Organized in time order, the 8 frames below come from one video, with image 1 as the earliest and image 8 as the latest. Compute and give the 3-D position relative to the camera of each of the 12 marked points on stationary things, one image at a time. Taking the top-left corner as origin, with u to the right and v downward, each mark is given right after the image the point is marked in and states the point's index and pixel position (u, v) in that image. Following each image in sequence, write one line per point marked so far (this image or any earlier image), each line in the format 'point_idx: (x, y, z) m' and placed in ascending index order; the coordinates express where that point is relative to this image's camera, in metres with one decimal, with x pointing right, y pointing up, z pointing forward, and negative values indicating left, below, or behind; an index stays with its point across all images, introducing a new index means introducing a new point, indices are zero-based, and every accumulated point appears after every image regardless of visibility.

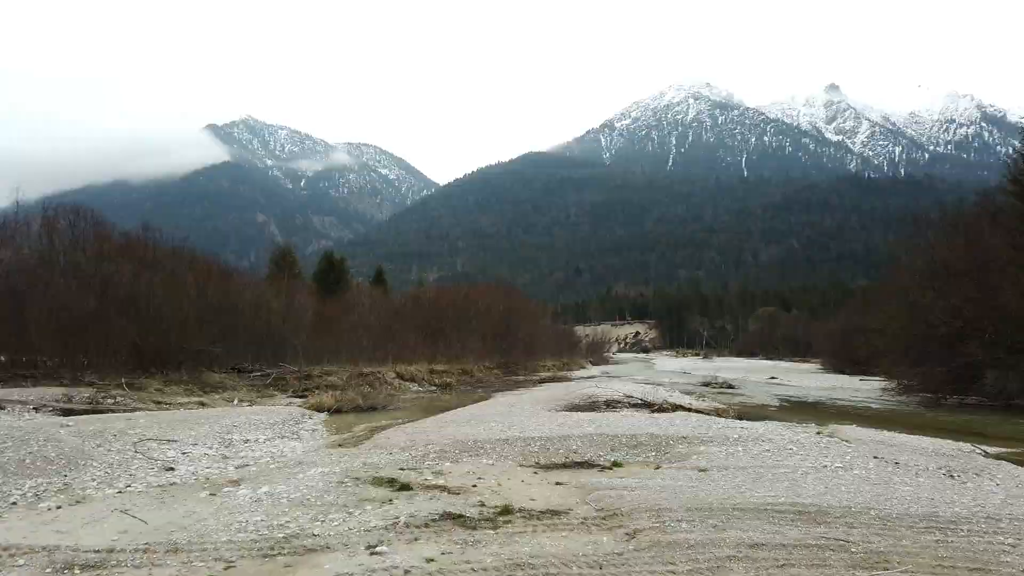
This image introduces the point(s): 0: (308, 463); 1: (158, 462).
0: (-3.8, -3.3, +10.6) m
1: (-6.4, -3.2, +10.3) m
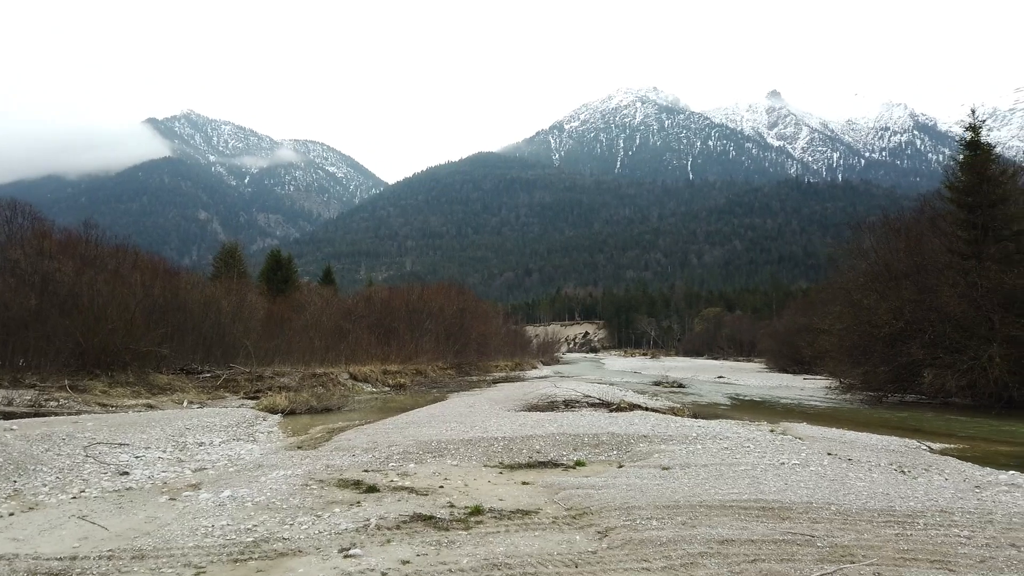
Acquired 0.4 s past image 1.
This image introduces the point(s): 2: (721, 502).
0: (-4.4, -3.3, +10.5) m
1: (-7.0, -3.1, +9.9) m
2: (+2.9, -2.9, +7.5) m
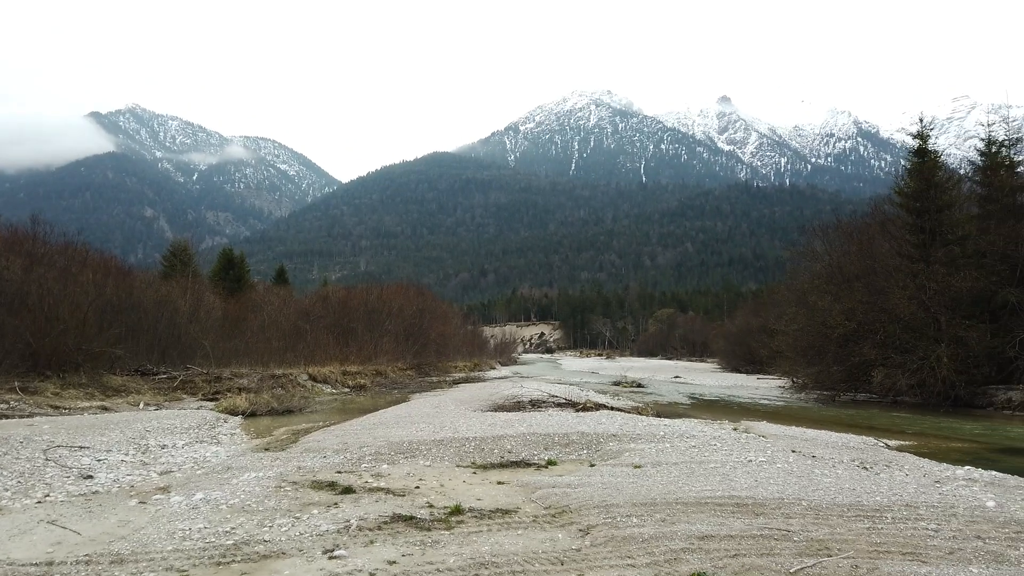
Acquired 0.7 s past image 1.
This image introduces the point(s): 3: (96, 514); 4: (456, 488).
0: (-4.9, -3.3, +10.3) m
1: (-7.4, -3.1, +9.6) m
2: (+2.6, -2.9, +7.8) m
3: (-5.2, -2.8, +7.0) m
4: (-0.9, -3.2, +9.1) m
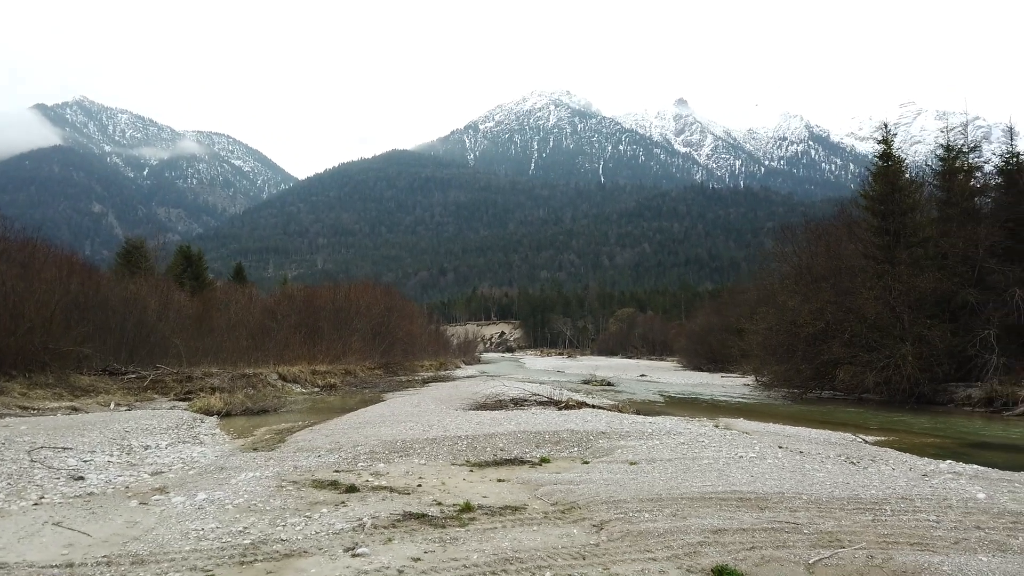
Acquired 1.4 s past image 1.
0: (-4.9, -3.2, +10.1) m
1: (-7.4, -3.0, +9.3) m
2: (+2.7, -2.9, +8.1) m
3: (-5.0, -2.8, +6.9) m
4: (-0.9, -3.2, +9.1) m
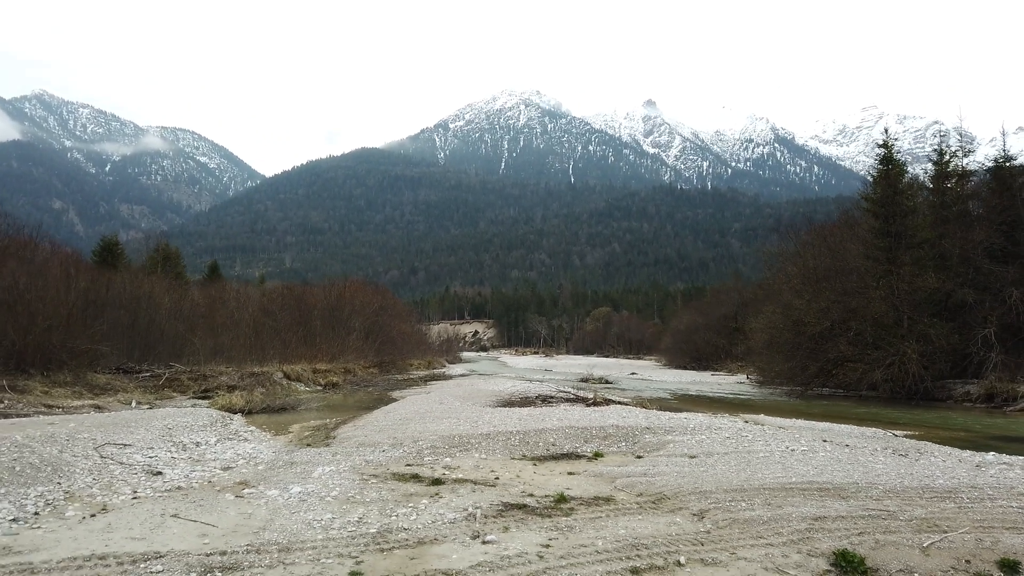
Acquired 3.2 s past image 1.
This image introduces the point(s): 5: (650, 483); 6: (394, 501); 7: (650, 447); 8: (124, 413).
0: (-3.7, -3.2, +10.3) m
1: (-6.2, -3.0, +9.4) m
2: (+3.9, -2.9, +8.3) m
3: (-3.7, -2.7, +7.0) m
4: (+0.3, -3.1, +9.3) m
5: (+2.1, -3.0, +8.7) m
6: (-1.6, -2.8, +7.5) m
7: (+3.1, -3.5, +12.5) m
8: (-11.6, -3.7, +17.0) m
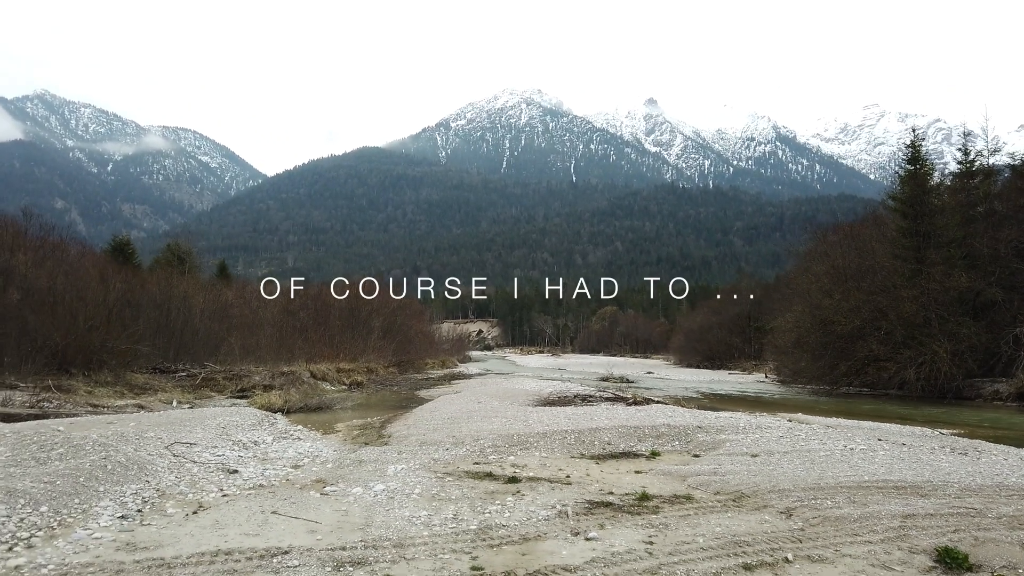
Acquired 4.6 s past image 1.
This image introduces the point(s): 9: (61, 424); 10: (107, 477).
0: (-2.6, -3.2, +10.5) m
1: (-5.0, -3.1, +9.7) m
2: (+5.0, -2.9, +8.3) m
3: (-2.7, -2.8, +7.2) m
4: (+1.5, -3.1, +9.4) m
5: (+3.2, -3.0, +8.8) m
6: (-0.5, -2.8, +7.7) m
7: (+4.3, -3.5, +12.5) m
8: (-10.2, -3.8, +17.4) m
9: (-9.8, -3.0, +12.2) m
10: (-5.6, -2.7, +7.8) m
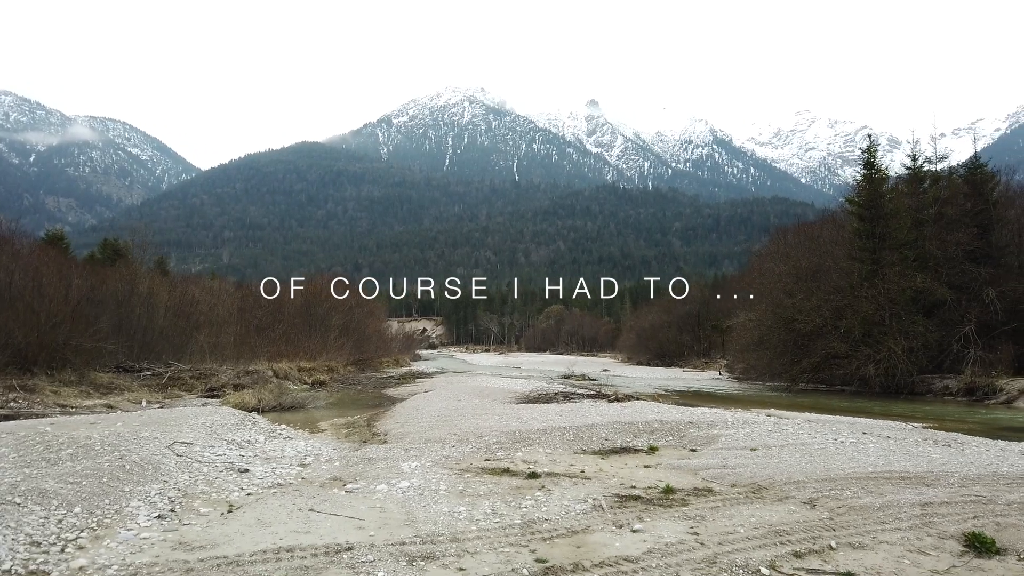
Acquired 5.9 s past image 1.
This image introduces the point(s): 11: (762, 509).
0: (-2.4, -3.1, +10.4) m
1: (-4.8, -3.0, +9.4) m
2: (+5.4, -2.9, +8.7) m
3: (-2.2, -2.7, +7.1) m
4: (+1.8, -3.1, +9.6) m
5: (+3.5, -3.0, +9.1) m
6: (-0.1, -2.8, +7.7) m
7: (+4.3, -3.5, +12.9) m
8: (-10.5, -3.7, +16.8) m
9: (-9.7, -2.8, +11.6) m
10: (-5.2, -2.6, +7.6) m
11: (+3.0, -2.7, +7.0) m
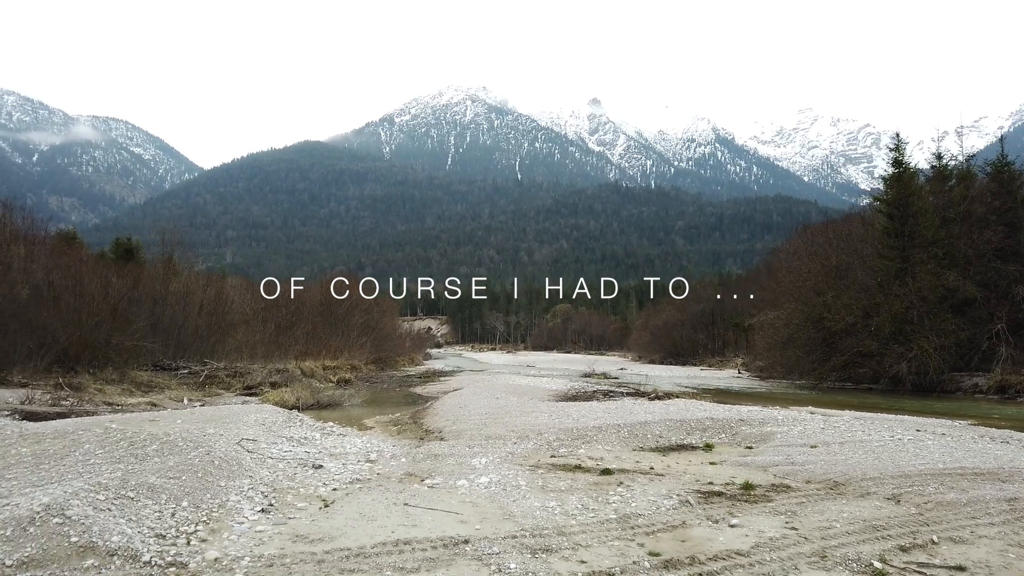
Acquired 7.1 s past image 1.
0: (-1.2, -3.1, +10.5) m
1: (-3.6, -3.0, +9.6) m
2: (+6.5, -2.8, +8.7) m
3: (-1.1, -2.7, +7.3) m
4: (+2.9, -3.0, +9.6) m
5: (+4.7, -2.9, +9.1) m
6: (+1.0, -2.8, +7.8) m
7: (+5.6, -3.4, +12.9) m
8: (-9.1, -3.7, +17.2) m
9: (-8.5, -2.9, +12.0) m
10: (-4.1, -2.6, +7.8) m
11: (+4.1, -2.7, +7.0) m
